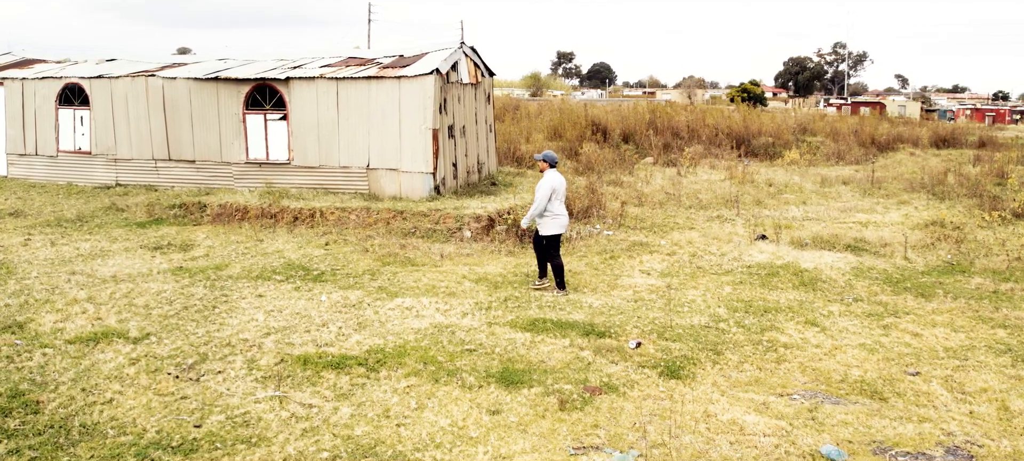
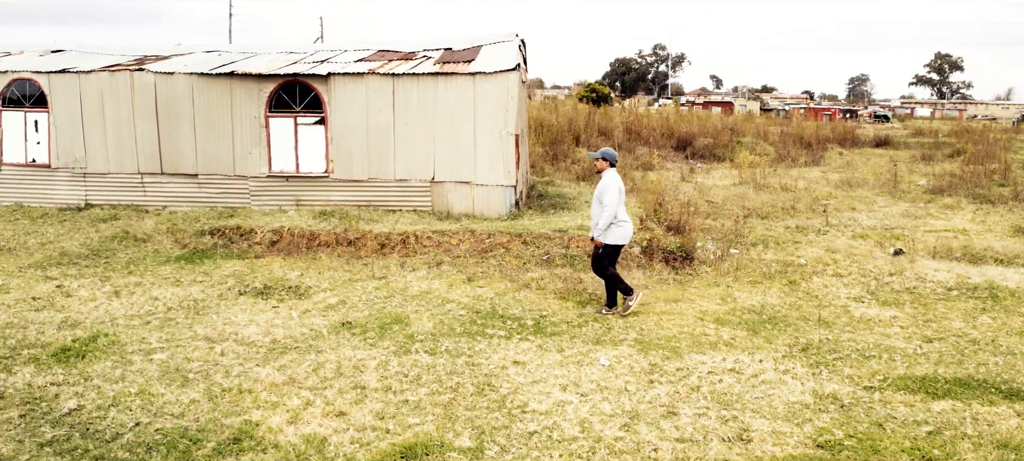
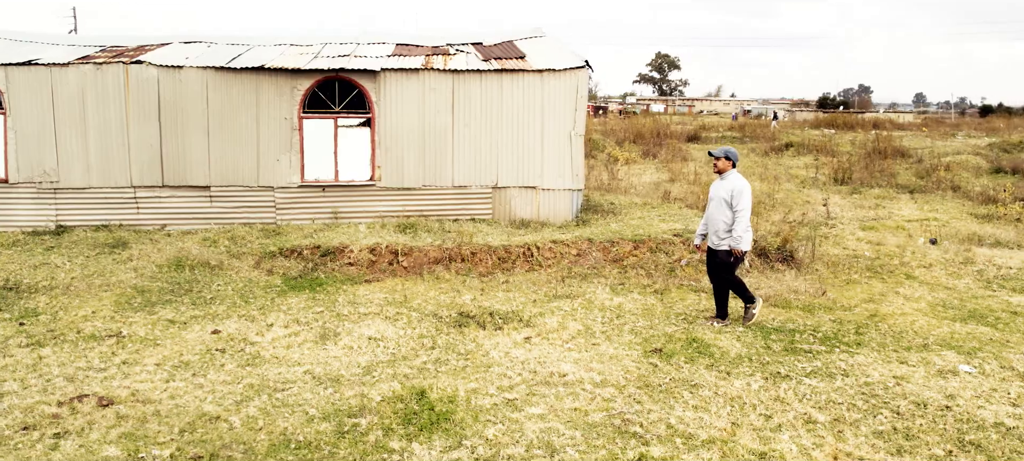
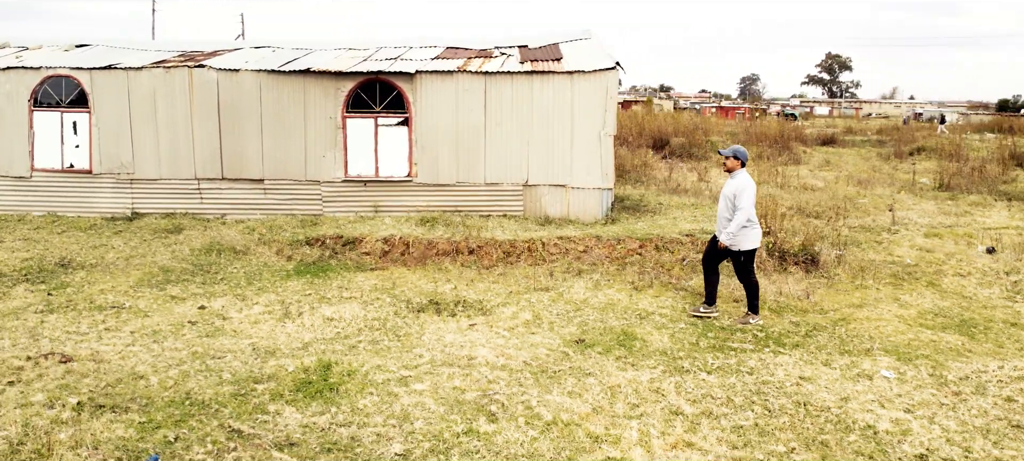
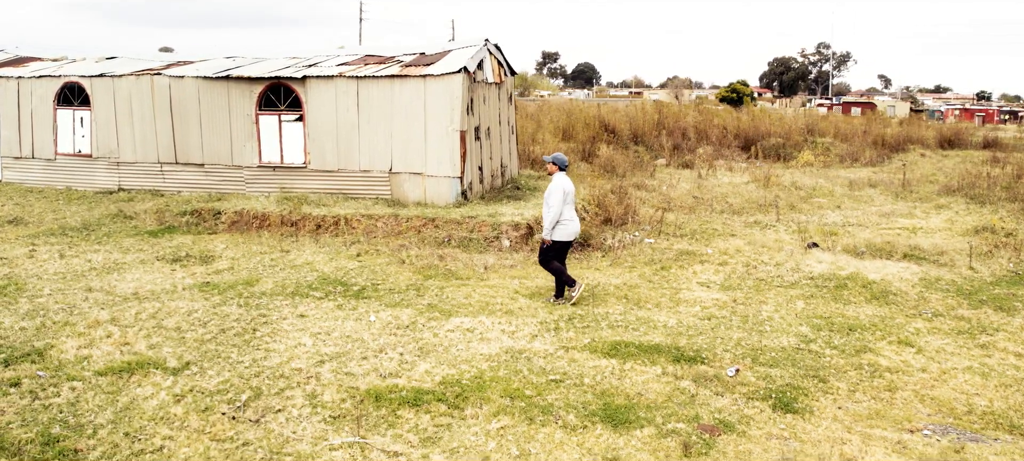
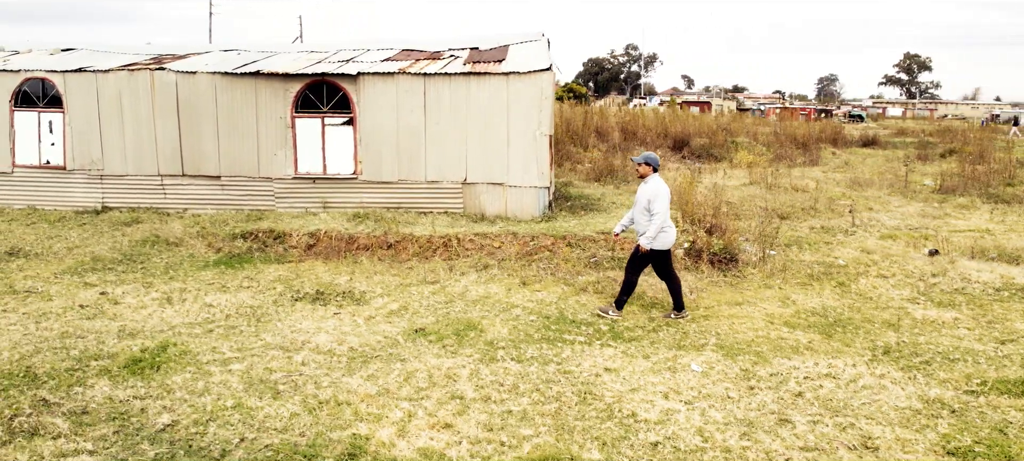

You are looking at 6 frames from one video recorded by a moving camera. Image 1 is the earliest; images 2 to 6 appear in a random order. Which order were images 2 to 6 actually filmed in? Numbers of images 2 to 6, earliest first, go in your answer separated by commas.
5, 2, 6, 4, 3
